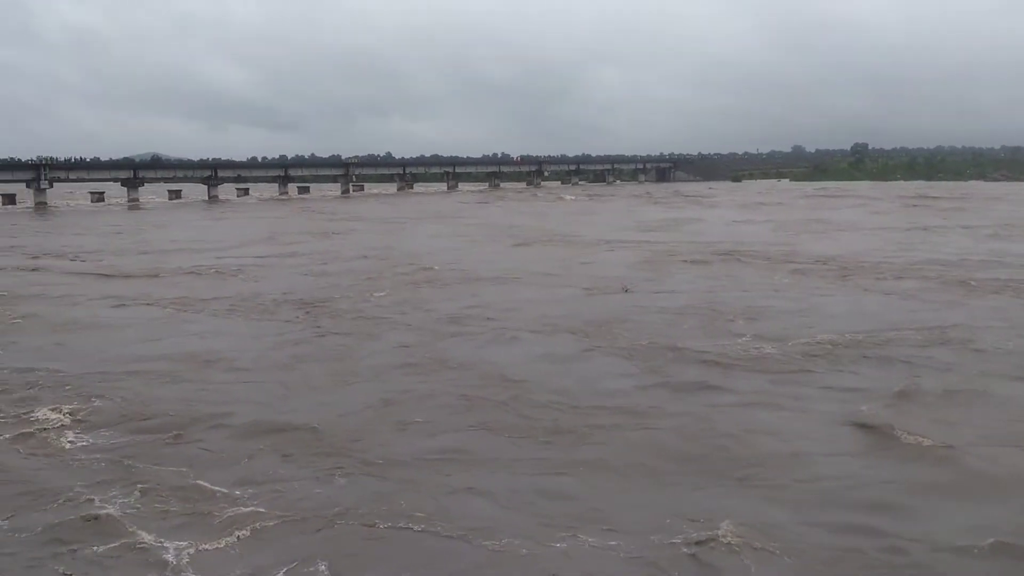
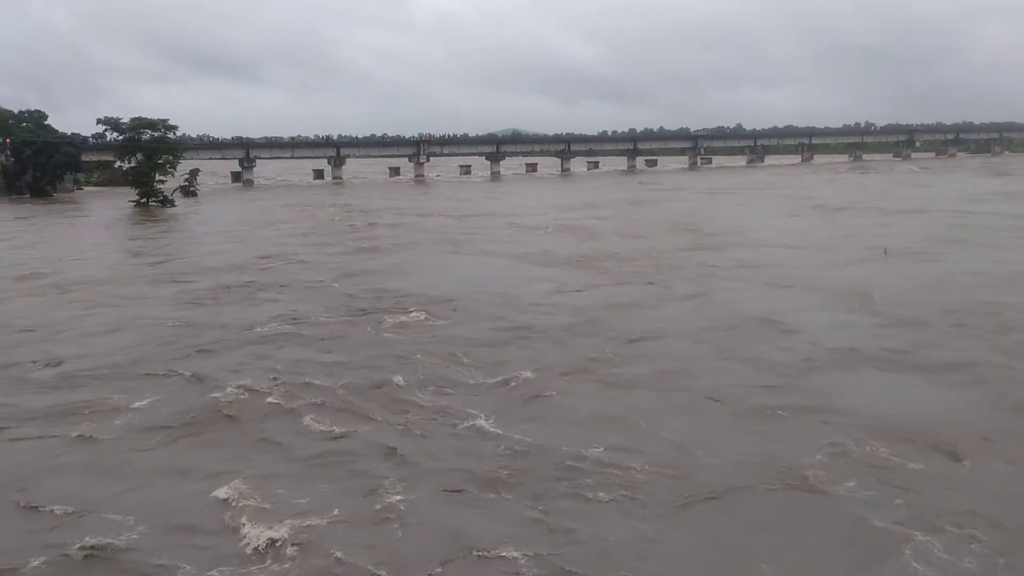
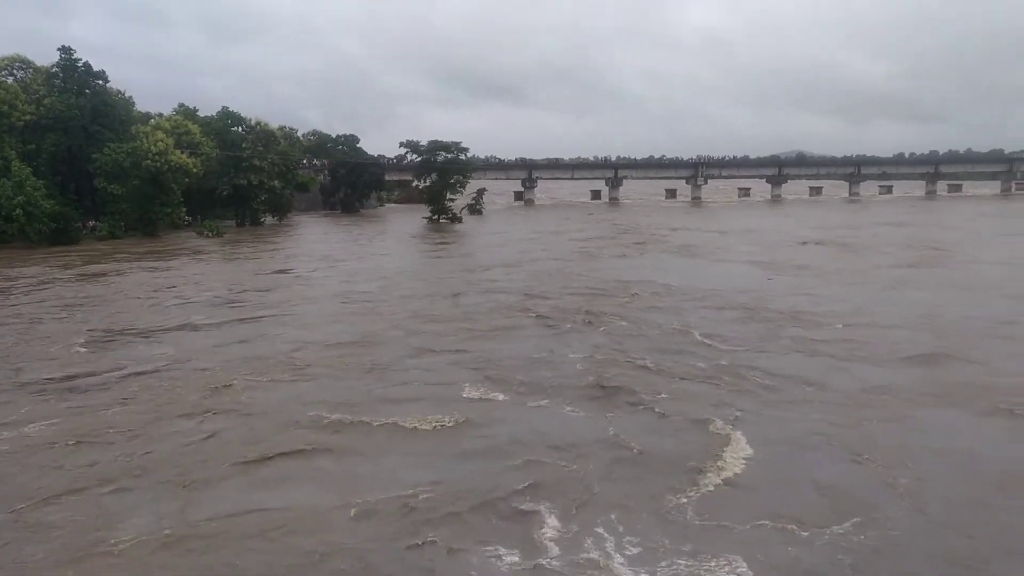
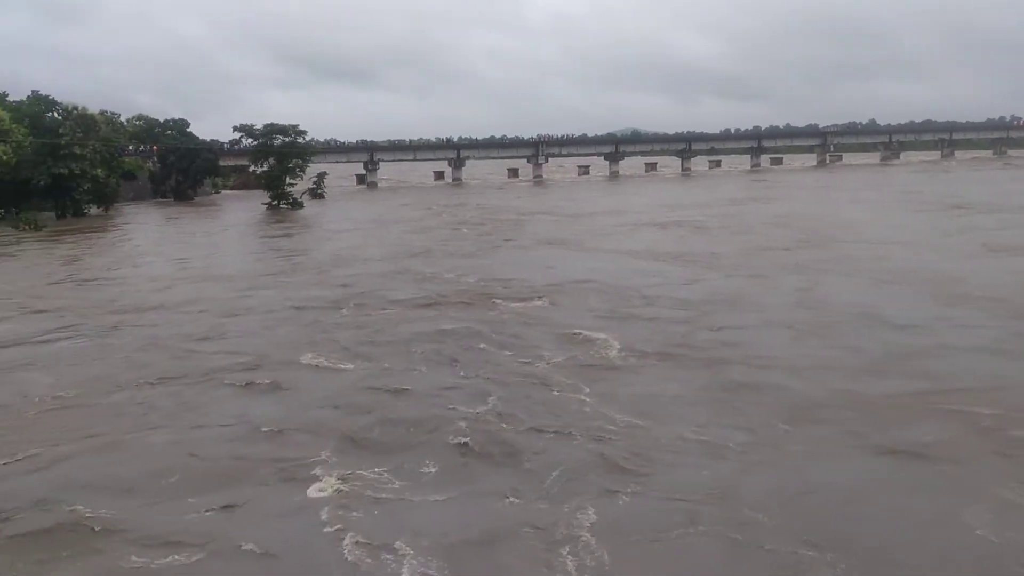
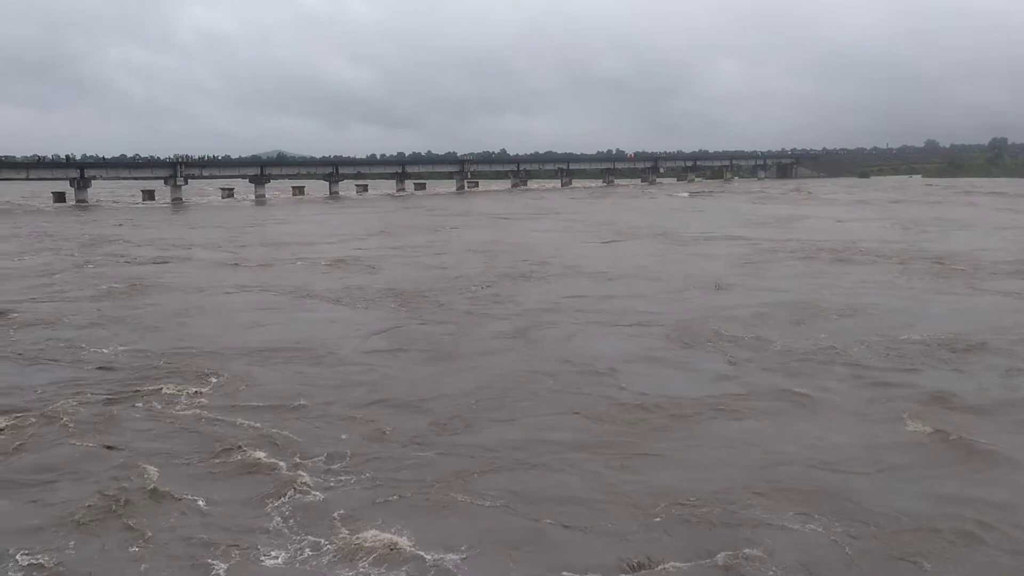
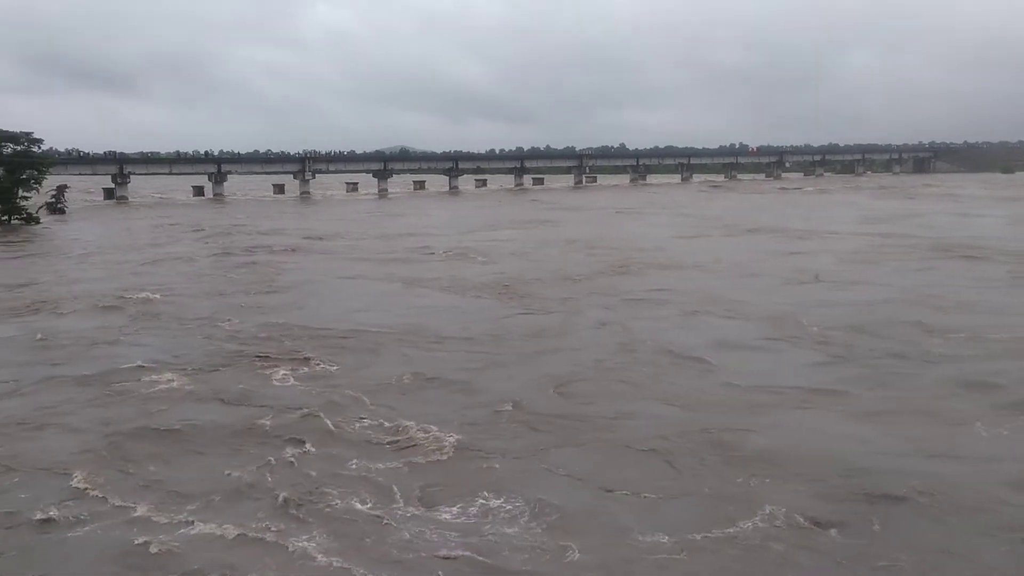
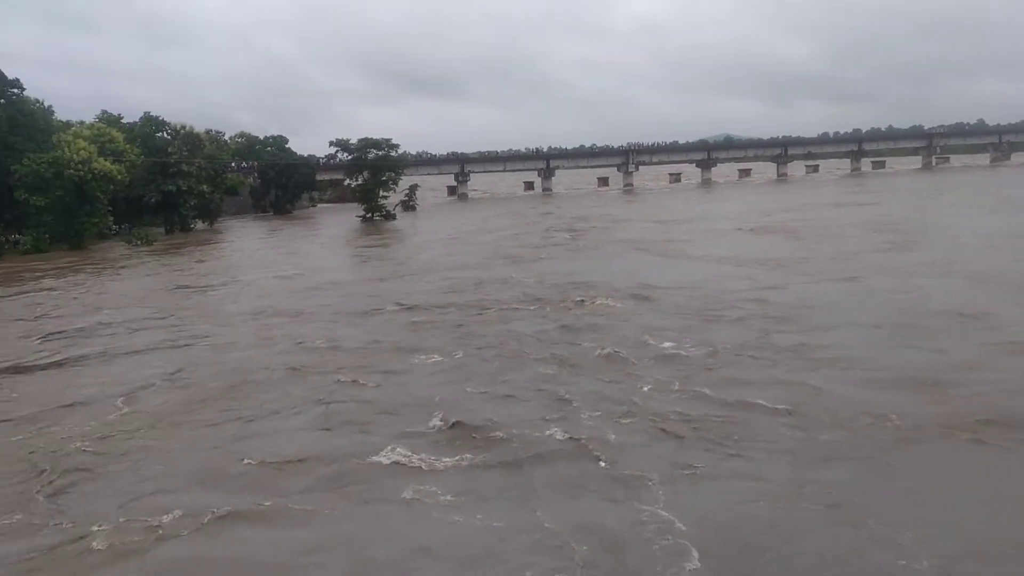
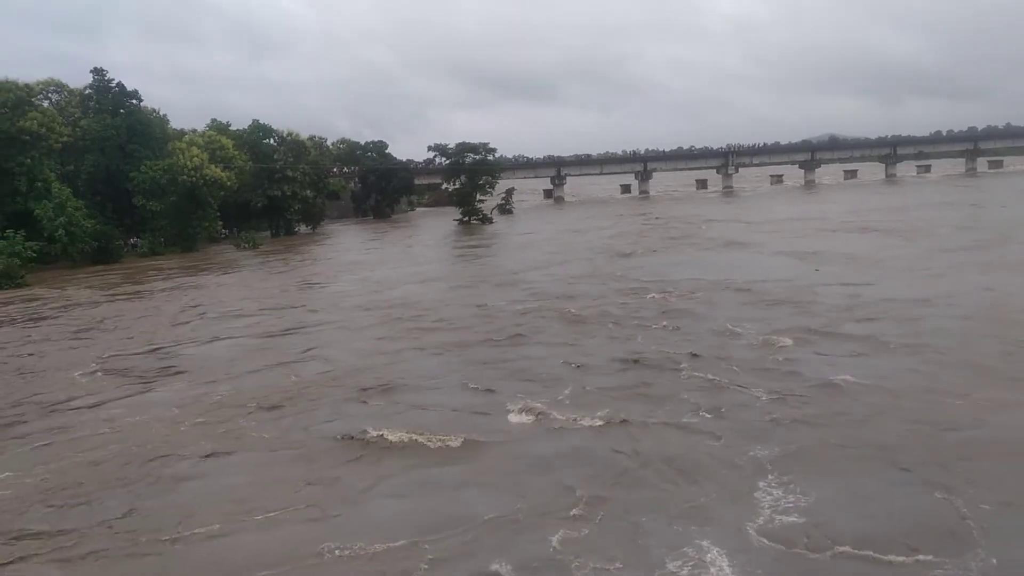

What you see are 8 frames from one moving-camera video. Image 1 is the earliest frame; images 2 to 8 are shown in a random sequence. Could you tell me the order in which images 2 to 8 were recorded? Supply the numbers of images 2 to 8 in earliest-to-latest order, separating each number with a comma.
5, 6, 2, 4, 7, 8, 3
